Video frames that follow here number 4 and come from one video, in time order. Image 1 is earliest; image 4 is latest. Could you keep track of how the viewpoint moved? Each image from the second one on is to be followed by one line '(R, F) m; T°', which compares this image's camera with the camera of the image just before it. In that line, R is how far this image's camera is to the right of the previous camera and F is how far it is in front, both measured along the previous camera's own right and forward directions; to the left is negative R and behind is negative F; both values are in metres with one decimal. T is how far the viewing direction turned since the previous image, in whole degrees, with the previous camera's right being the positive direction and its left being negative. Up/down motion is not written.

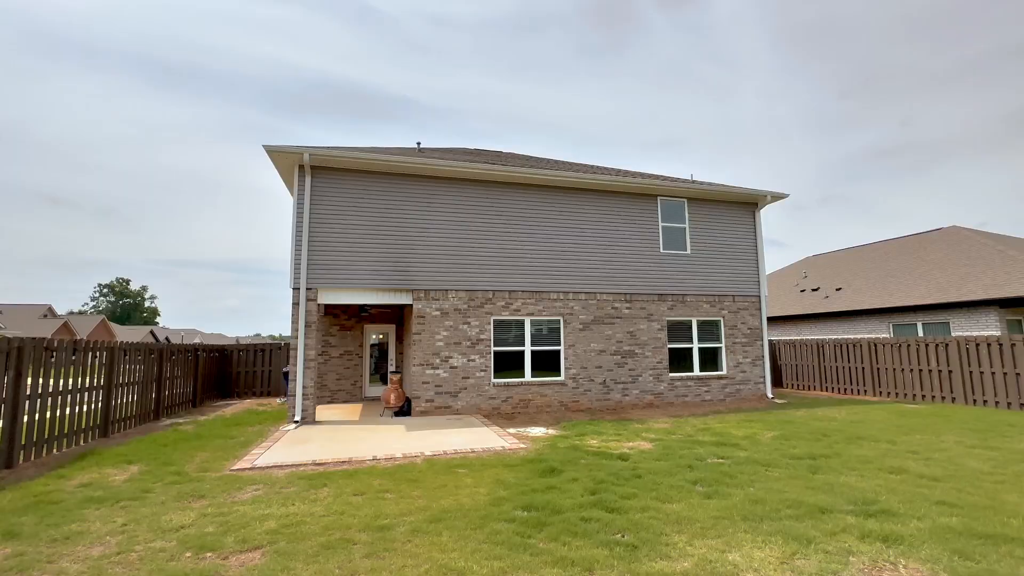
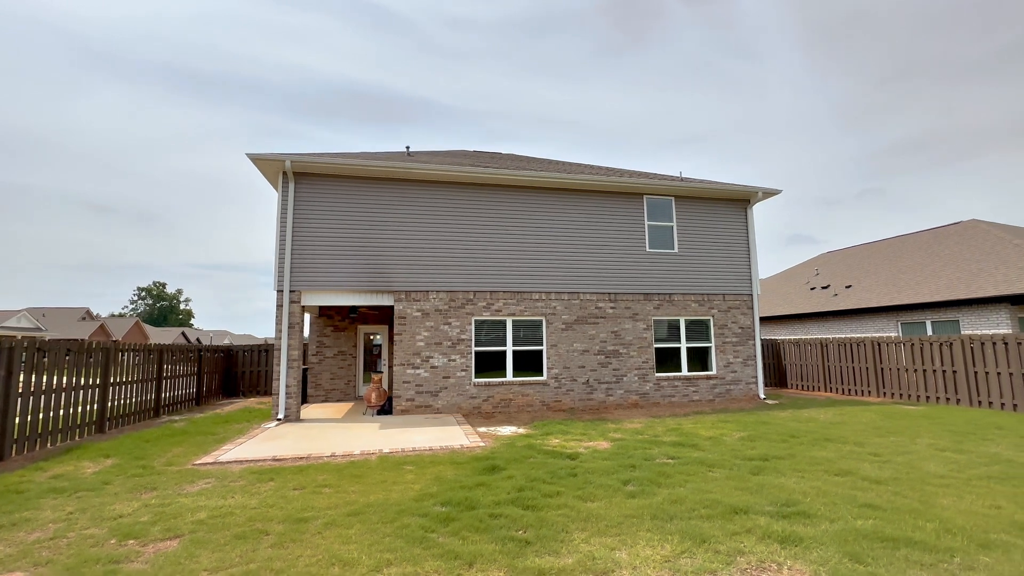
(+1.0, -0.1) m; -3°
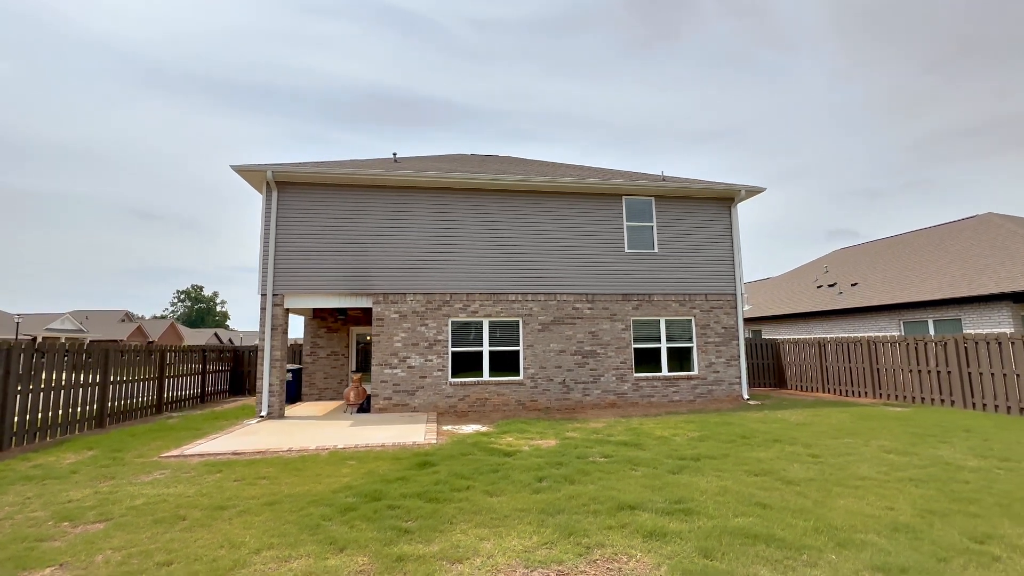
(+1.3, -0.2) m; -4°
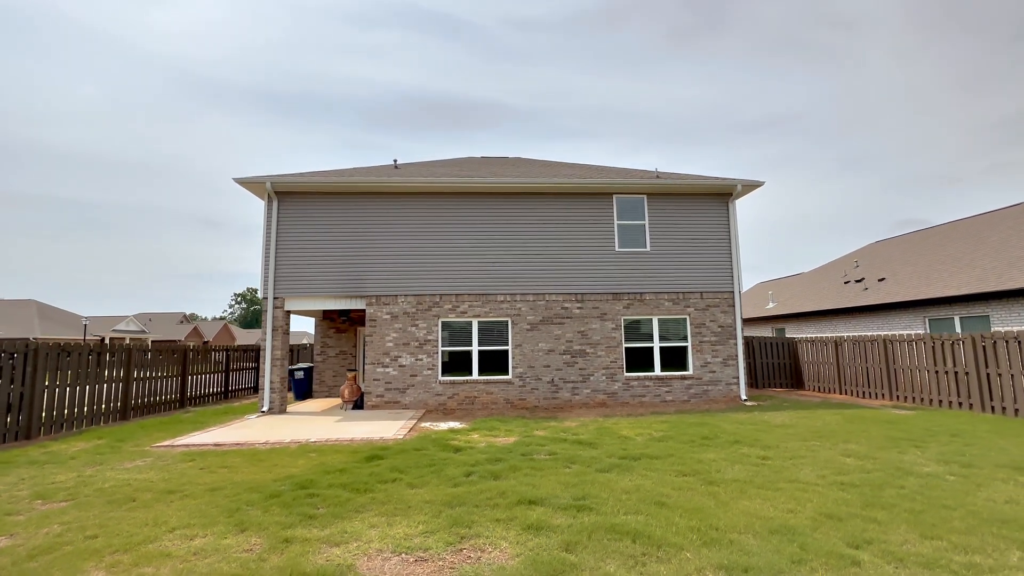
(+1.4, -0.1) m; -6°
